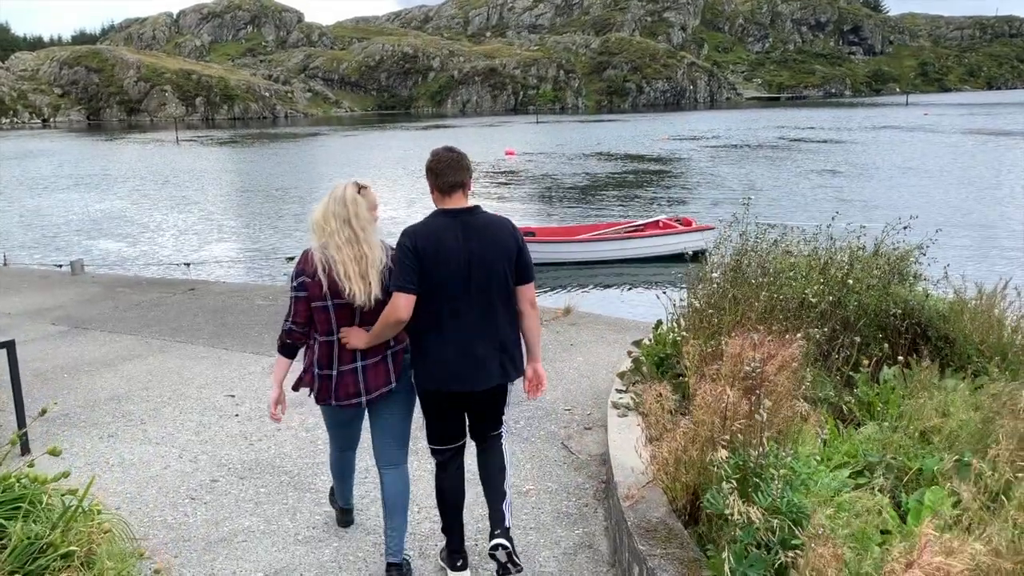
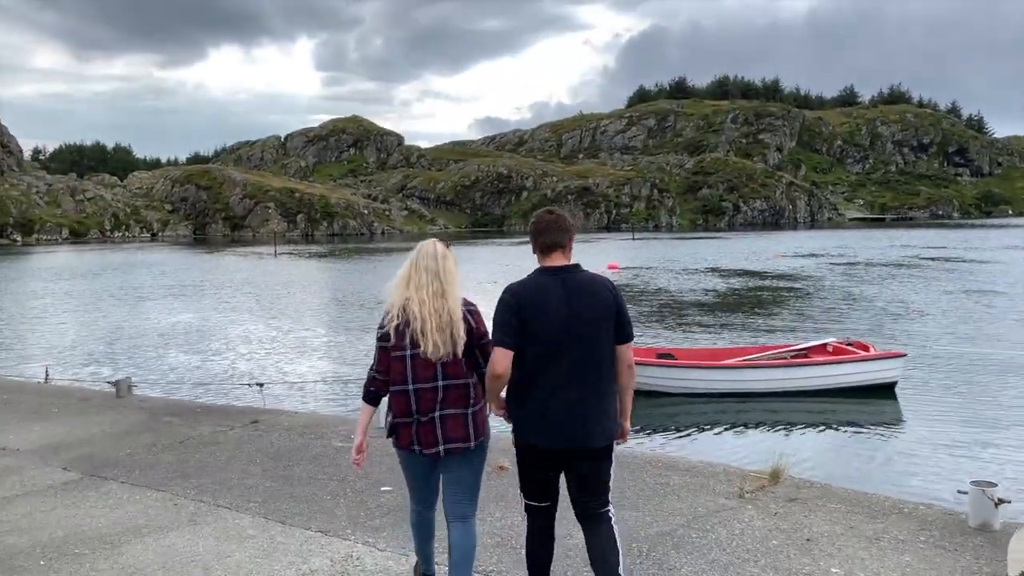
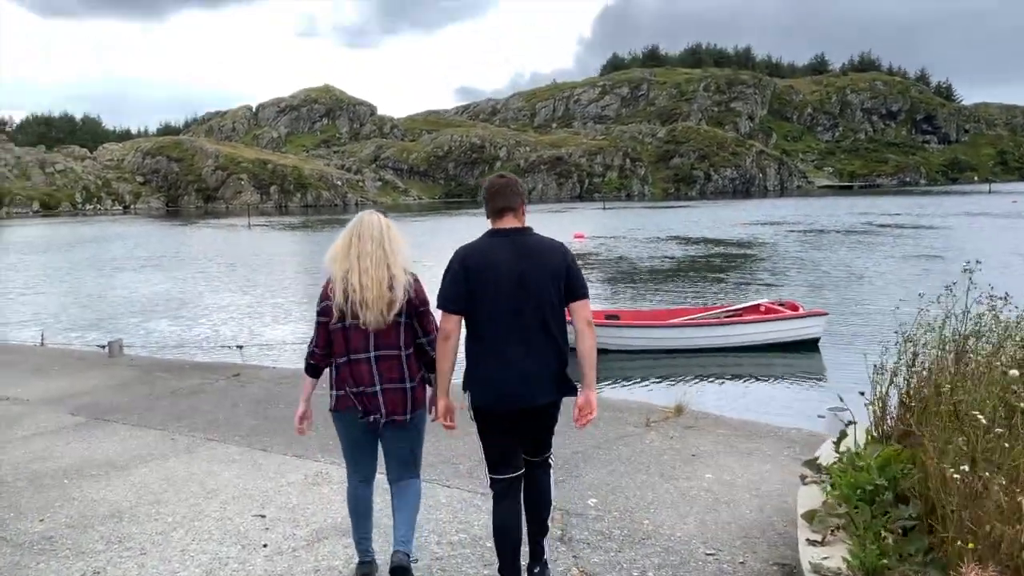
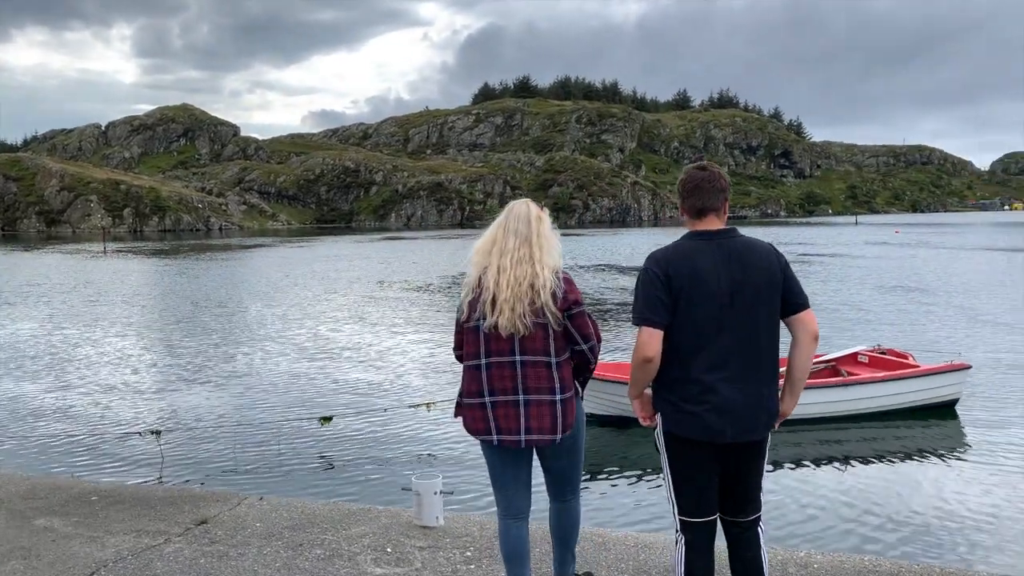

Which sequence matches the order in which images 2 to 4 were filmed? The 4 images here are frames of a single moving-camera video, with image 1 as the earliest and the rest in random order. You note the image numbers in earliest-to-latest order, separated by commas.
3, 2, 4
